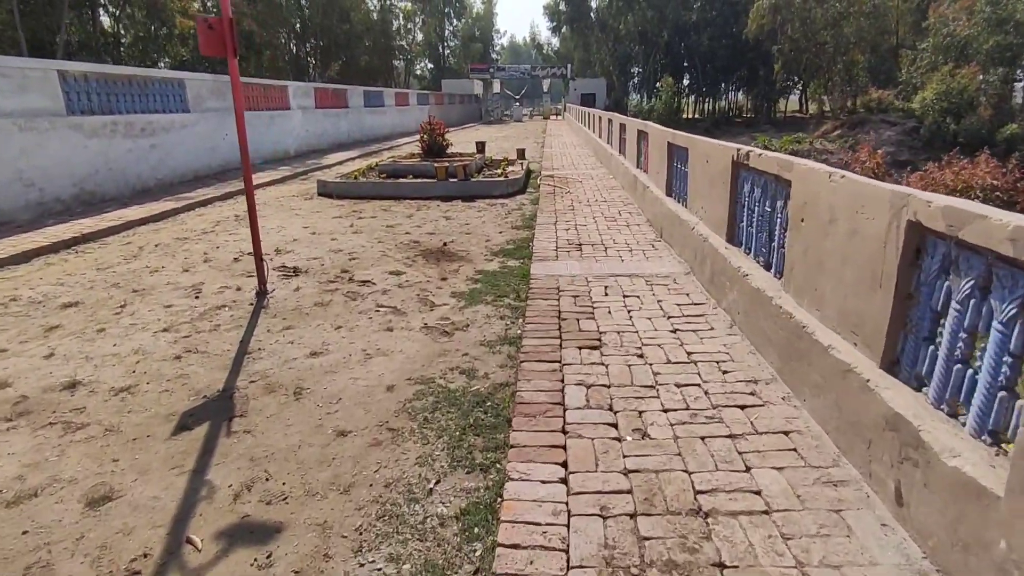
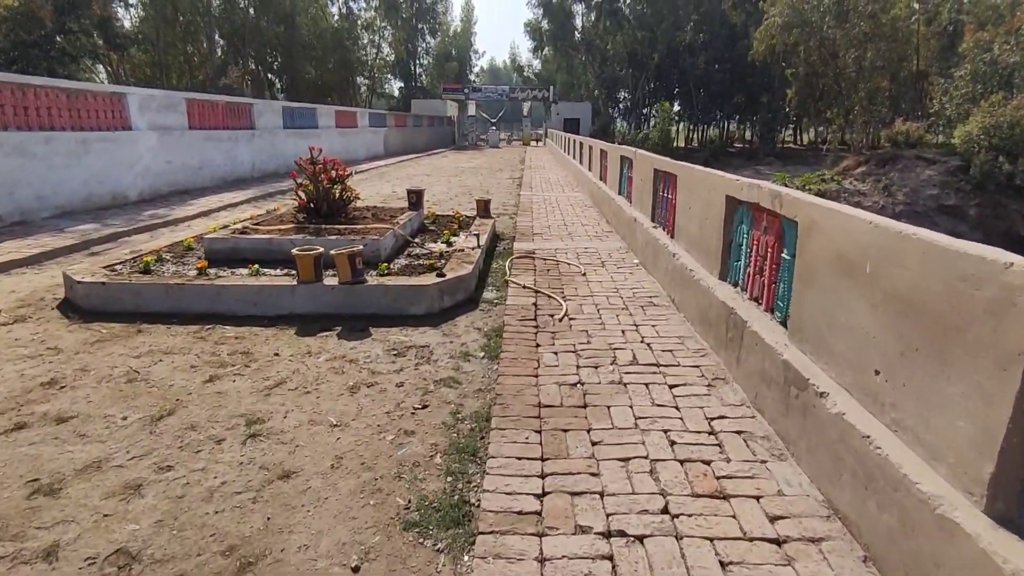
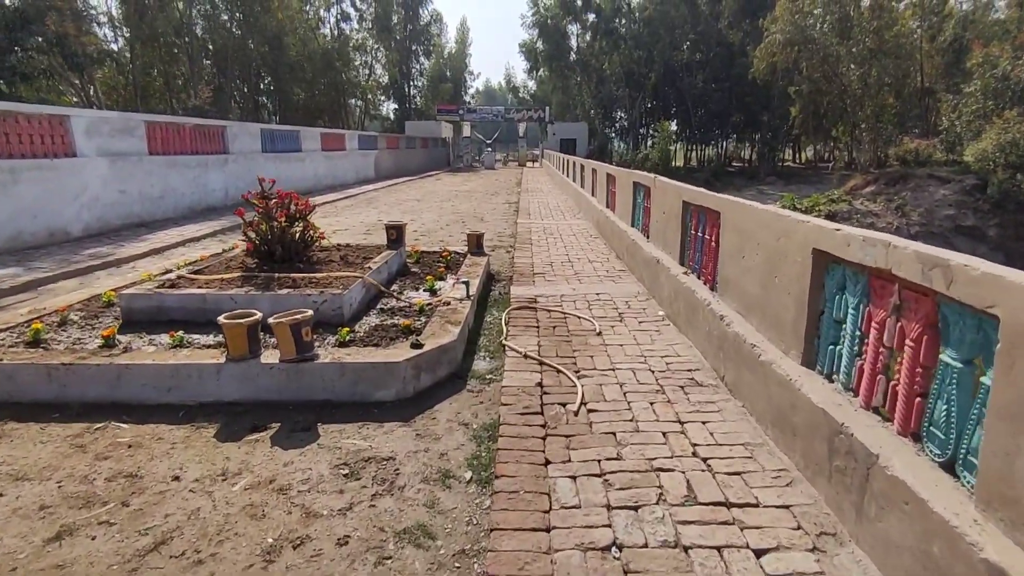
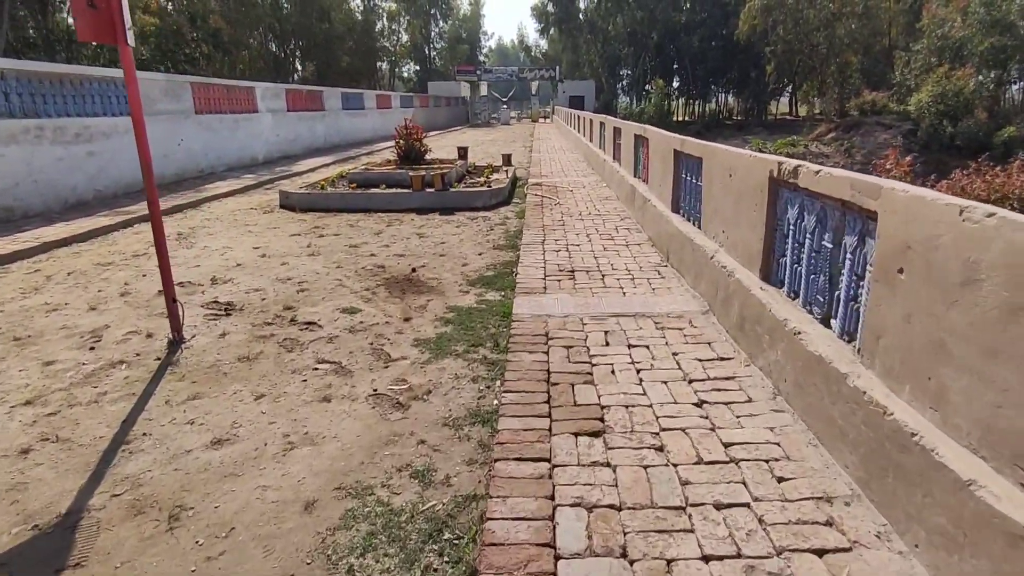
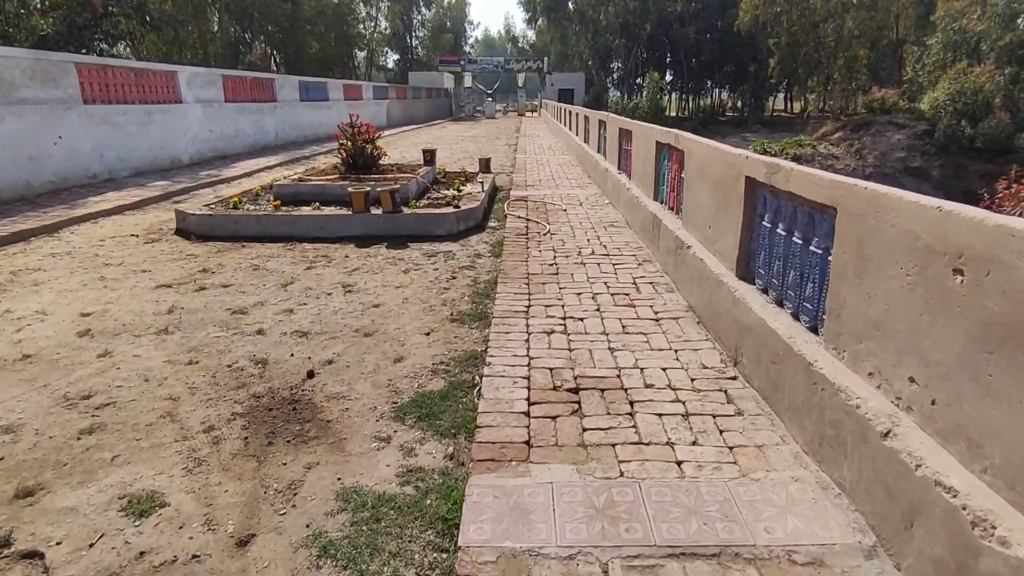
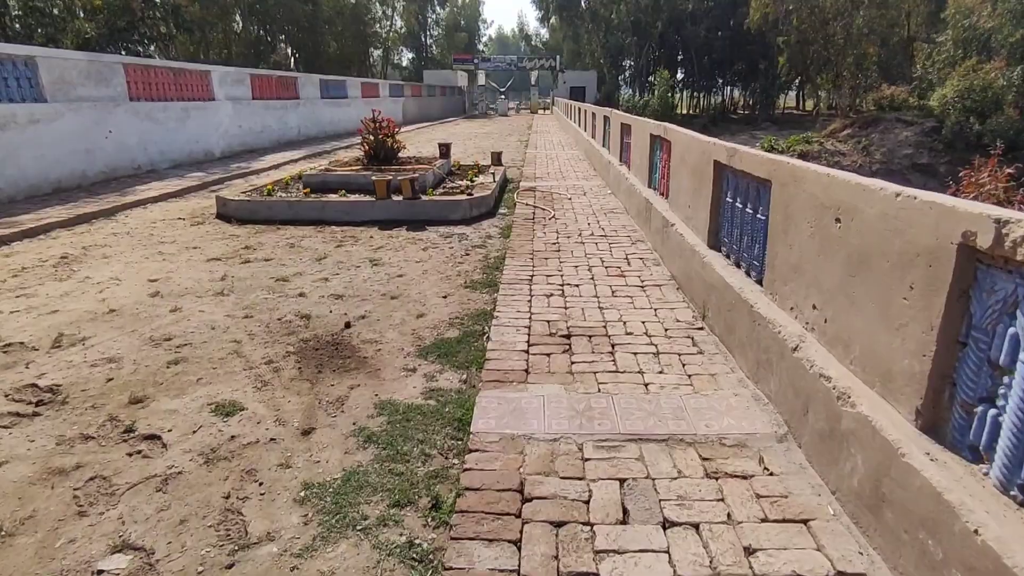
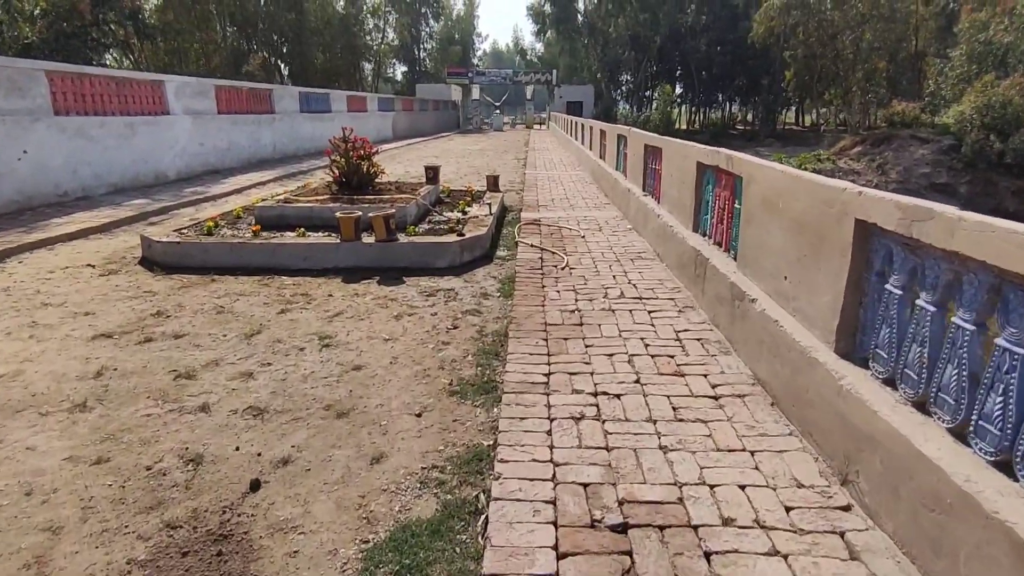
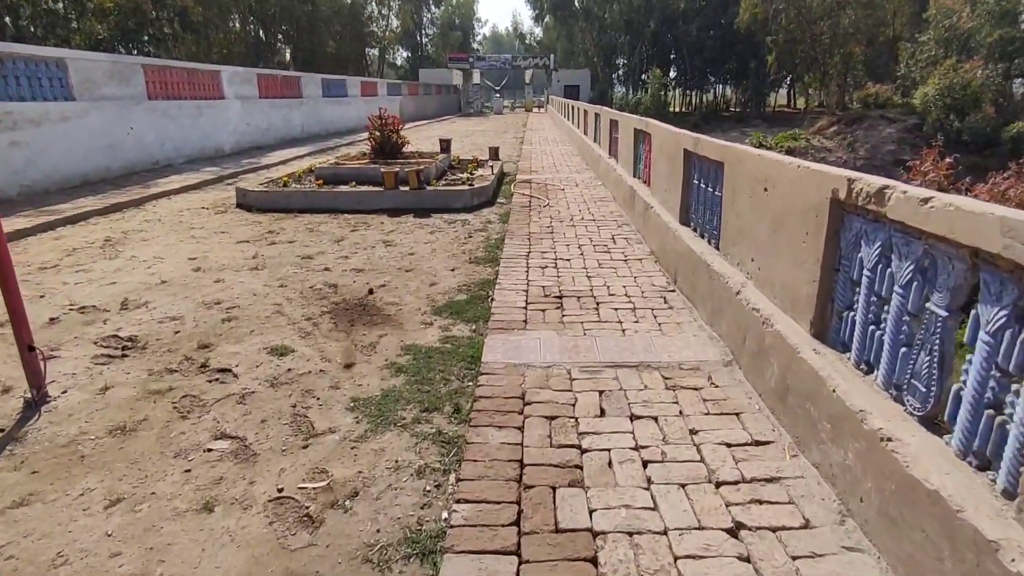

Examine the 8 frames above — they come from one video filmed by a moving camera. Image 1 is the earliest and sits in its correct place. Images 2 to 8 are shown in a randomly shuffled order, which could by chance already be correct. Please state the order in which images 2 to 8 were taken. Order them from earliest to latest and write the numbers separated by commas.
4, 8, 6, 5, 7, 2, 3
